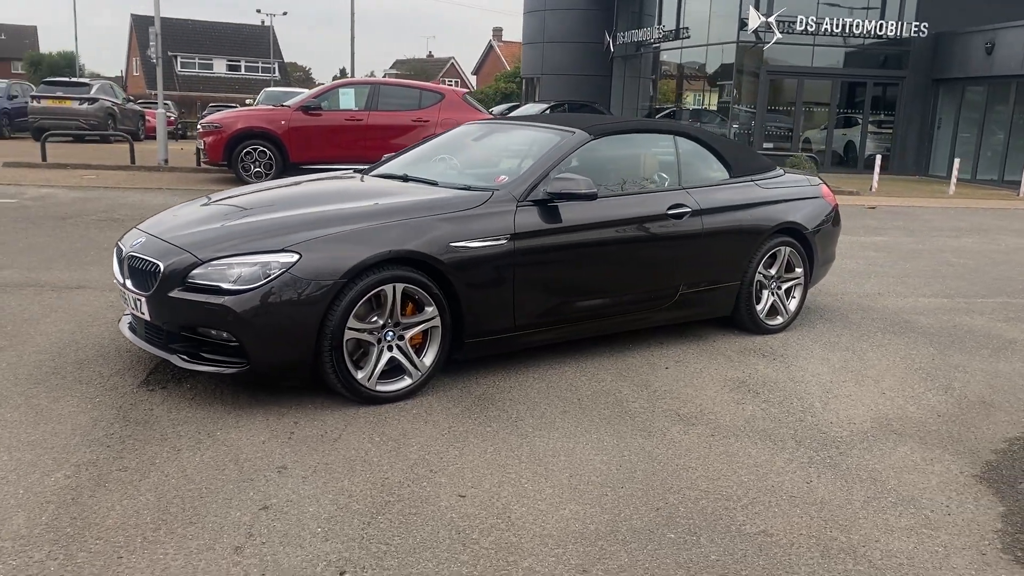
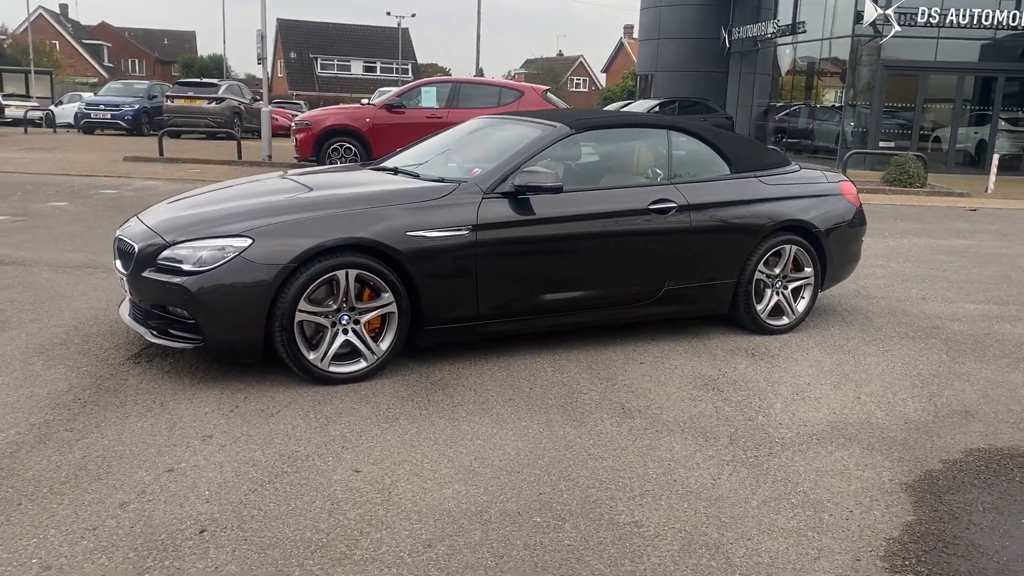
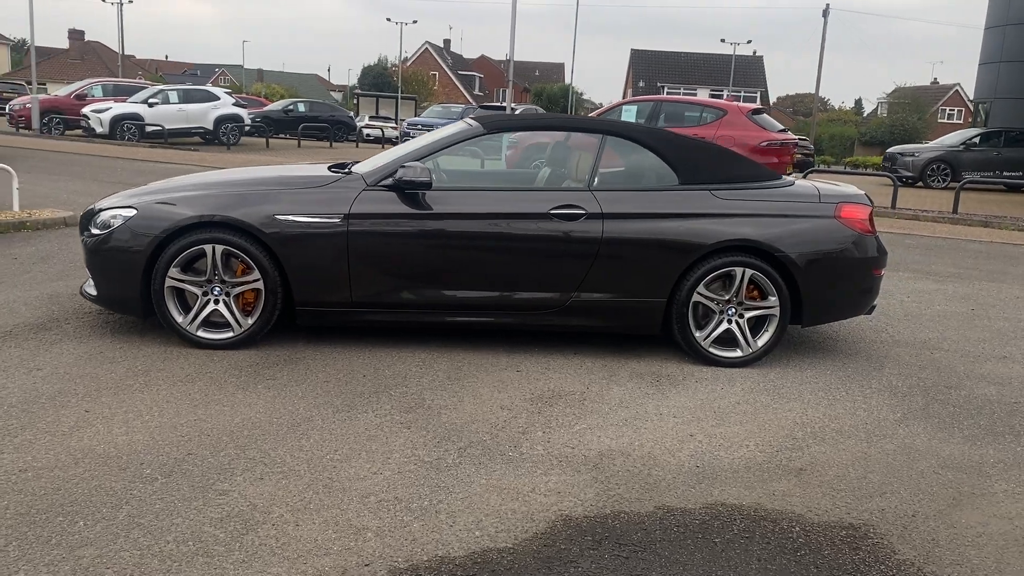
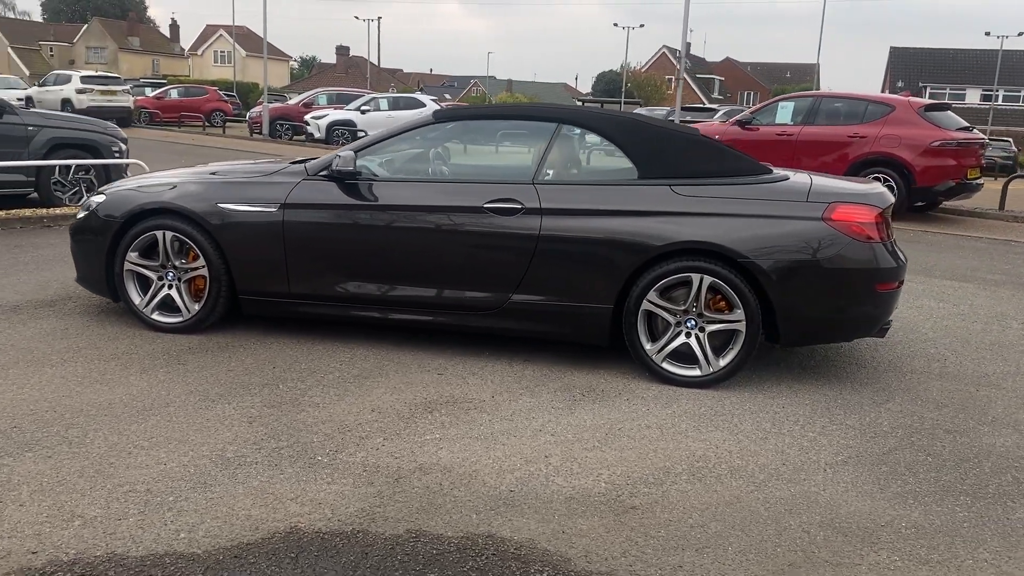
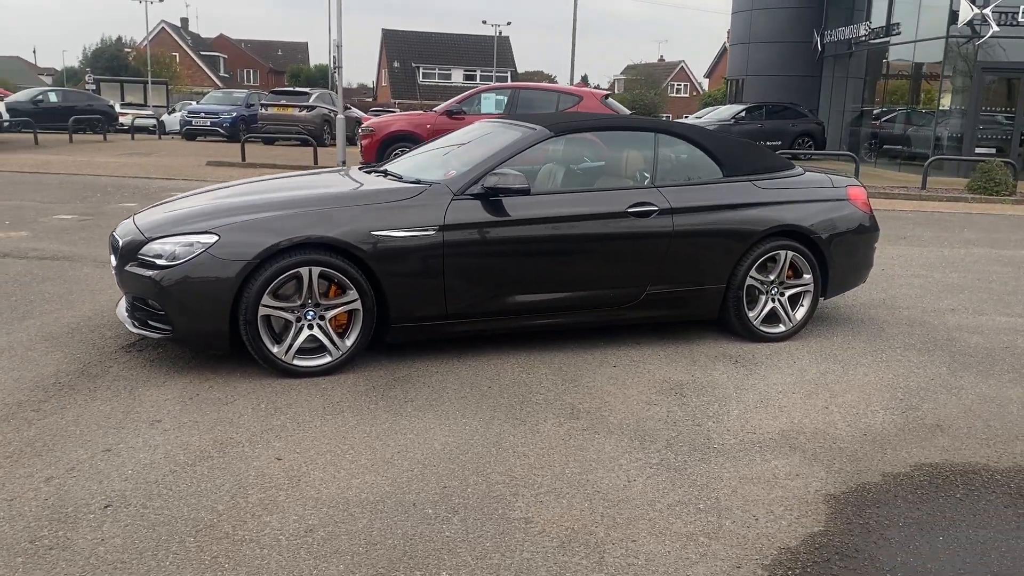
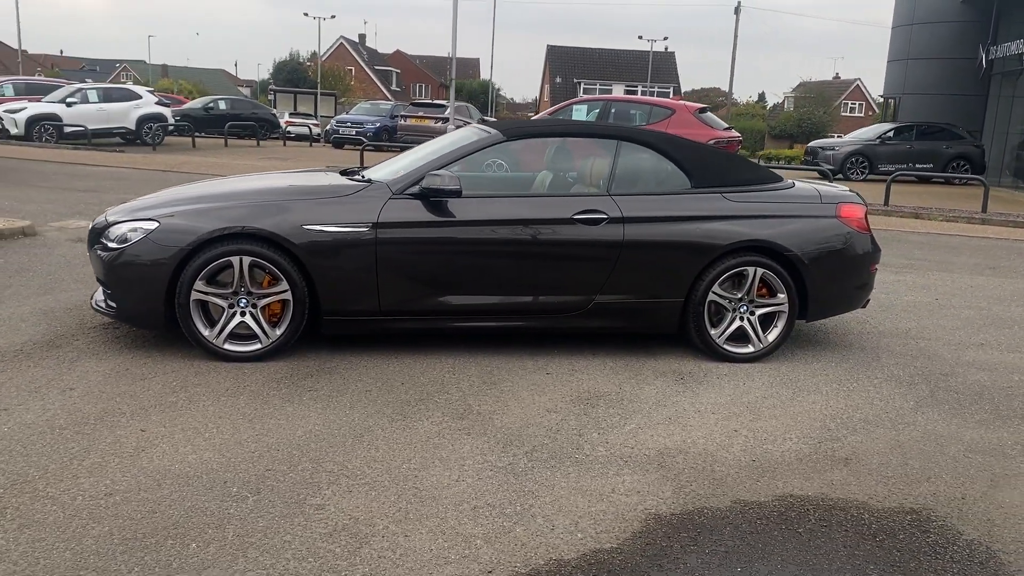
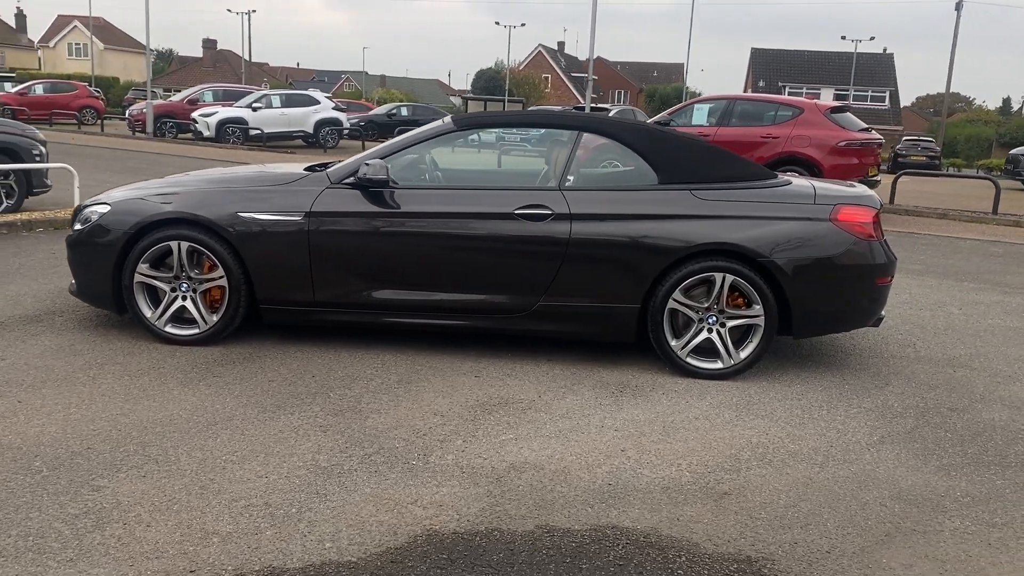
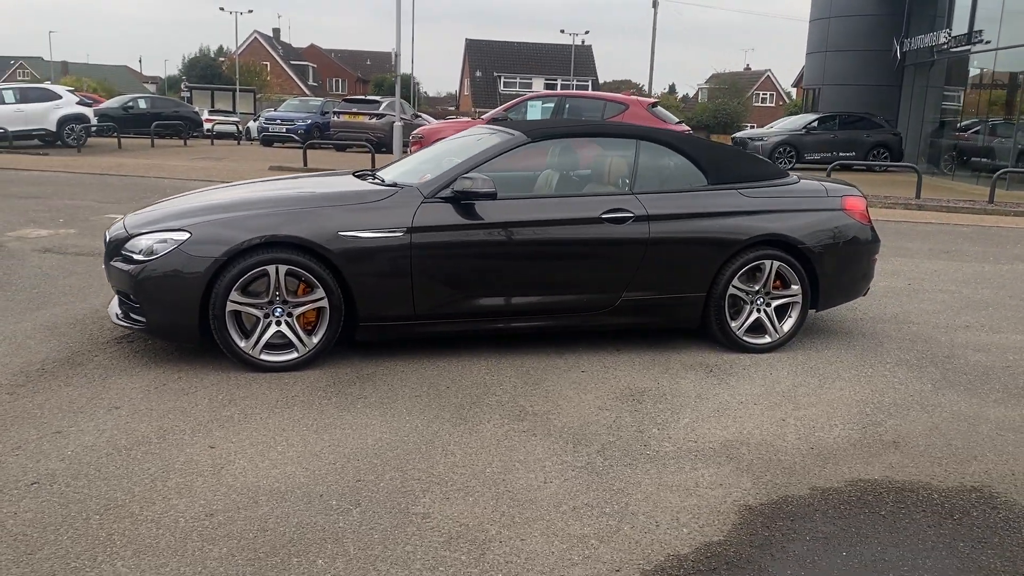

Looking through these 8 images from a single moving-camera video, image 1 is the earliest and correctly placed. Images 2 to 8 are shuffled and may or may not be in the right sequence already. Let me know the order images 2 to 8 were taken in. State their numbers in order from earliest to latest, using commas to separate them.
2, 5, 8, 6, 3, 7, 4
